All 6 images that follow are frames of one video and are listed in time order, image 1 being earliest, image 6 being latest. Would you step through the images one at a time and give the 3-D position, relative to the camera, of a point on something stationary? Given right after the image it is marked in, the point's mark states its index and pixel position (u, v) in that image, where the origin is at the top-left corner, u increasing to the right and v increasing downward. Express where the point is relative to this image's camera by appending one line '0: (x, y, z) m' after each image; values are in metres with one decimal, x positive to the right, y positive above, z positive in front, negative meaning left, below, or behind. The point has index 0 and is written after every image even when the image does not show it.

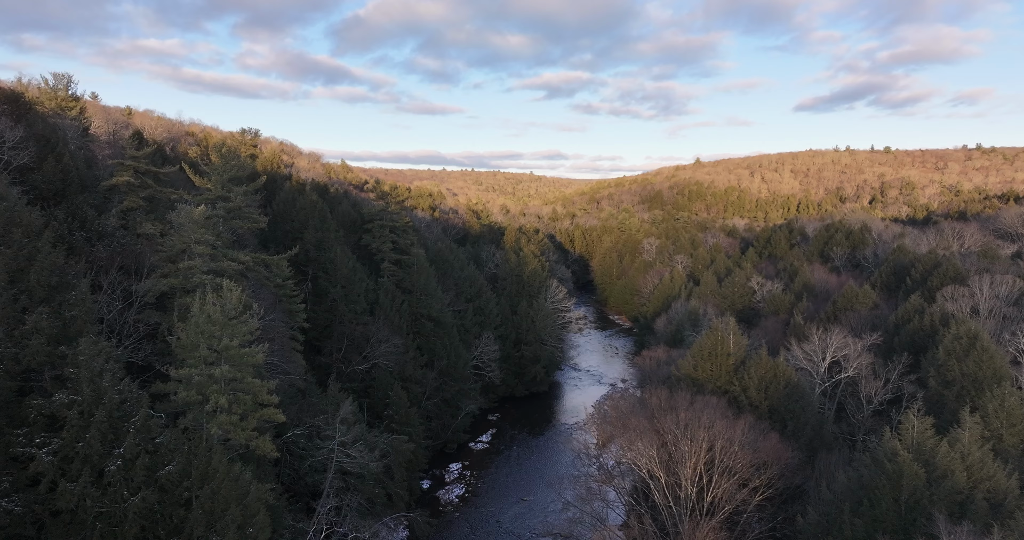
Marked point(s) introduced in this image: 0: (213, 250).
0: (-10.2, +0.7, +16.9) m
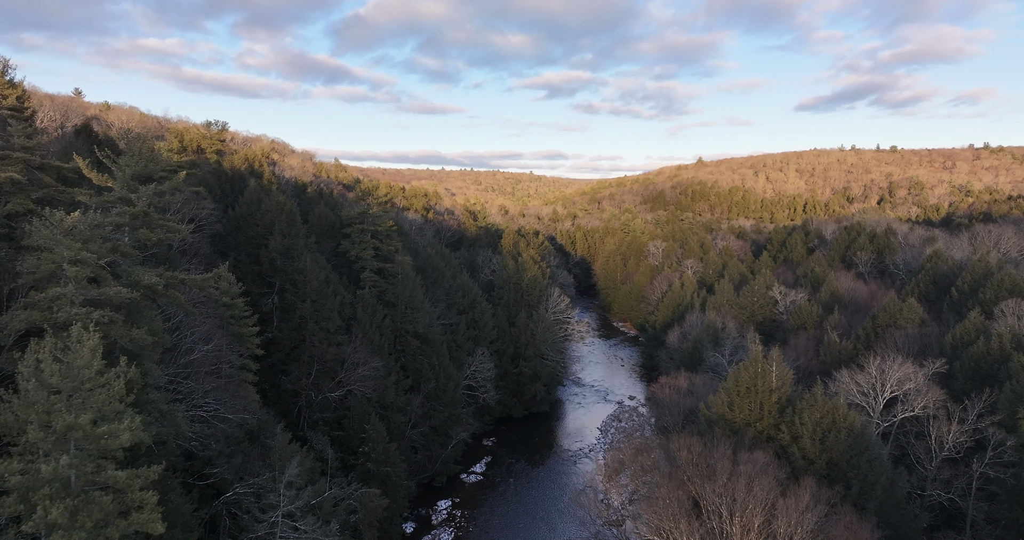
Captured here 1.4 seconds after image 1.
0: (-10.4, 0.0, +12.6) m
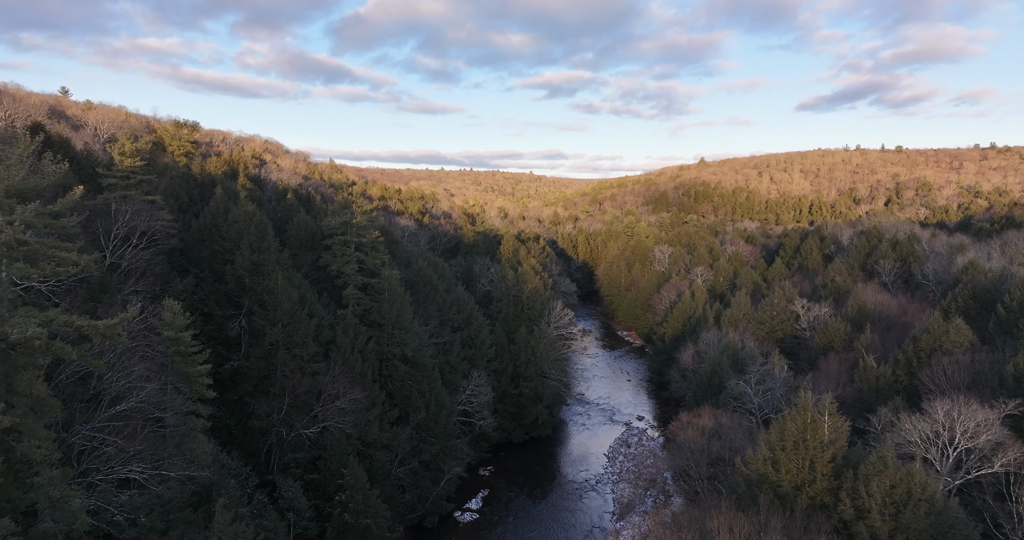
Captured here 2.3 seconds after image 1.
0: (-10.5, -1.0, +9.1) m
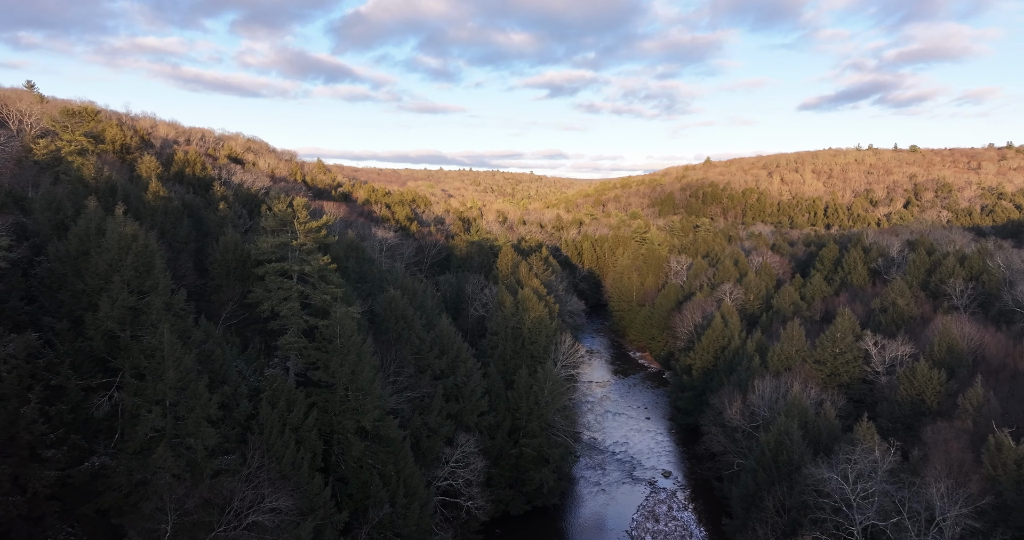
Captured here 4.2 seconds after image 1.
0: (-10.6, -2.8, +1.0) m
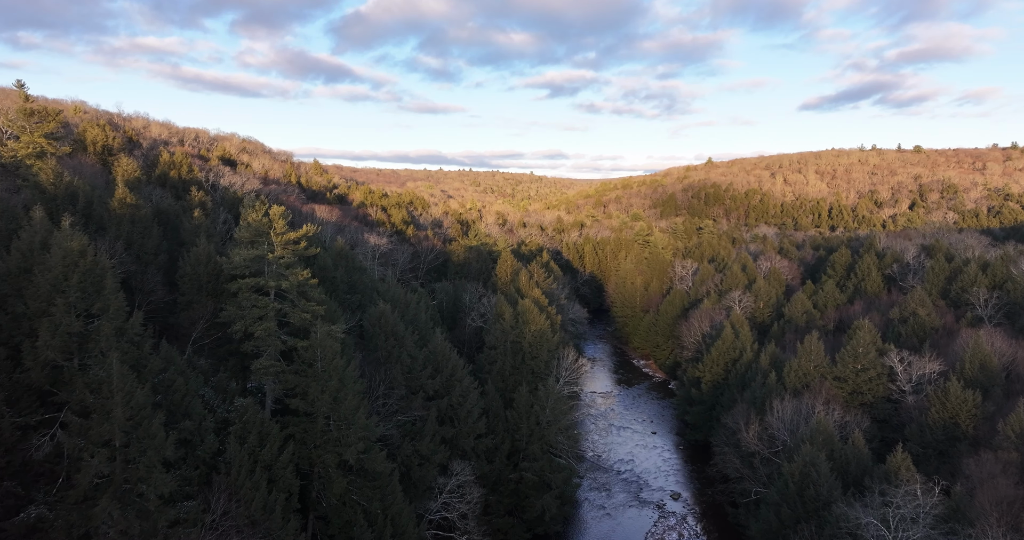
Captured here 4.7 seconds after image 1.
0: (-10.7, -3.5, -1.2) m
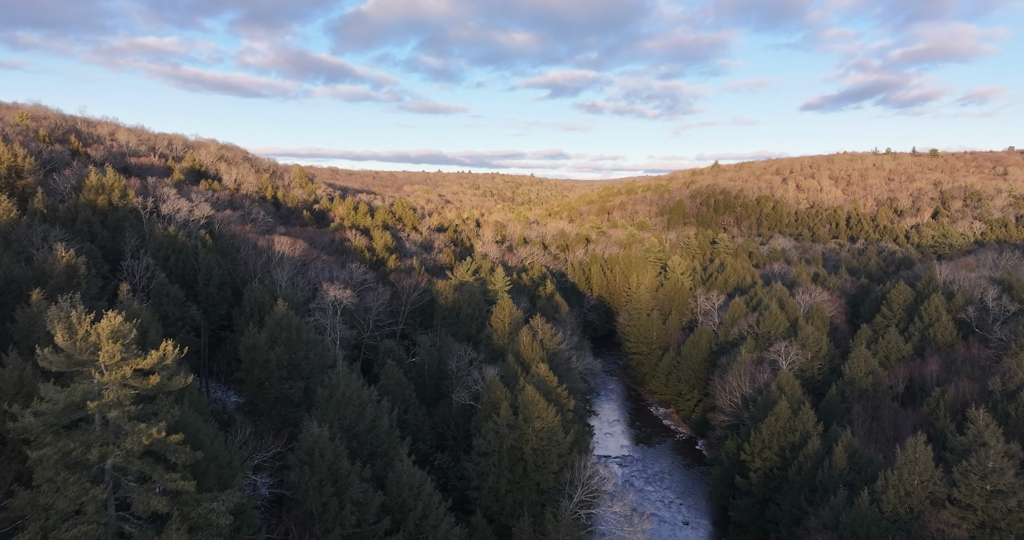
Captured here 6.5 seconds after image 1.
0: (-10.8, -7.3, -9.8) m
